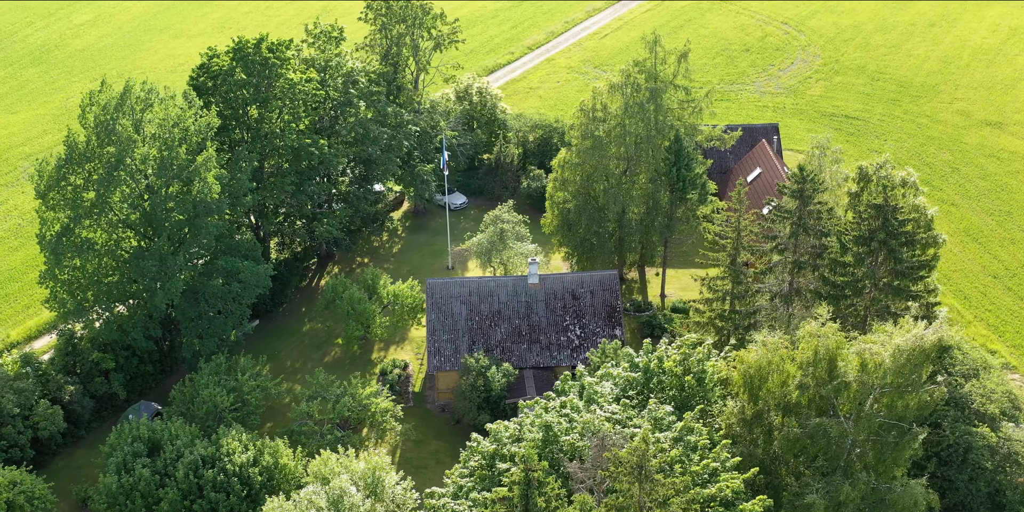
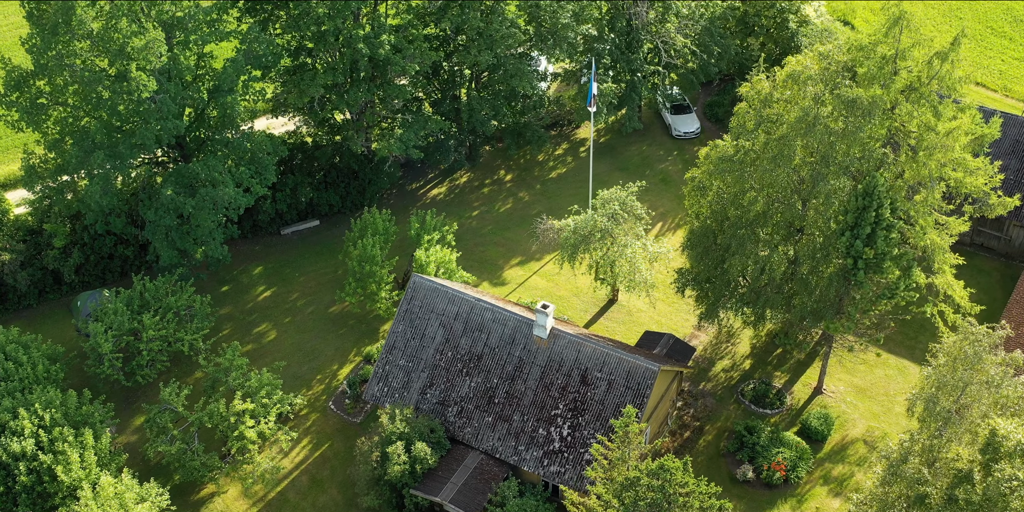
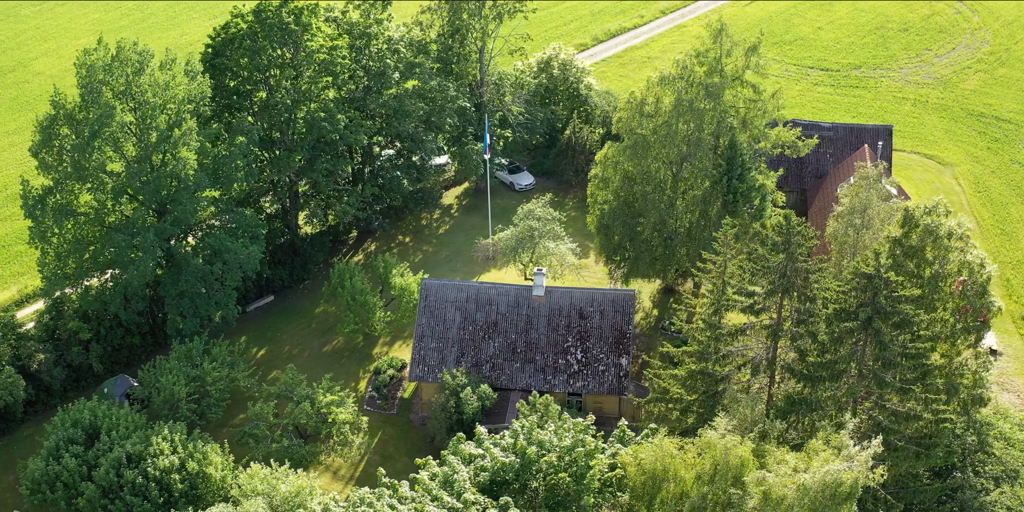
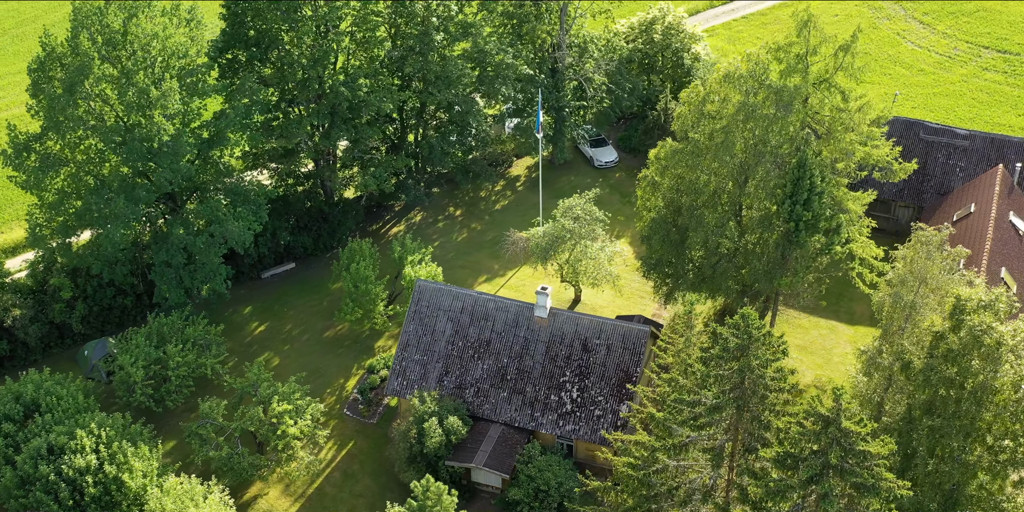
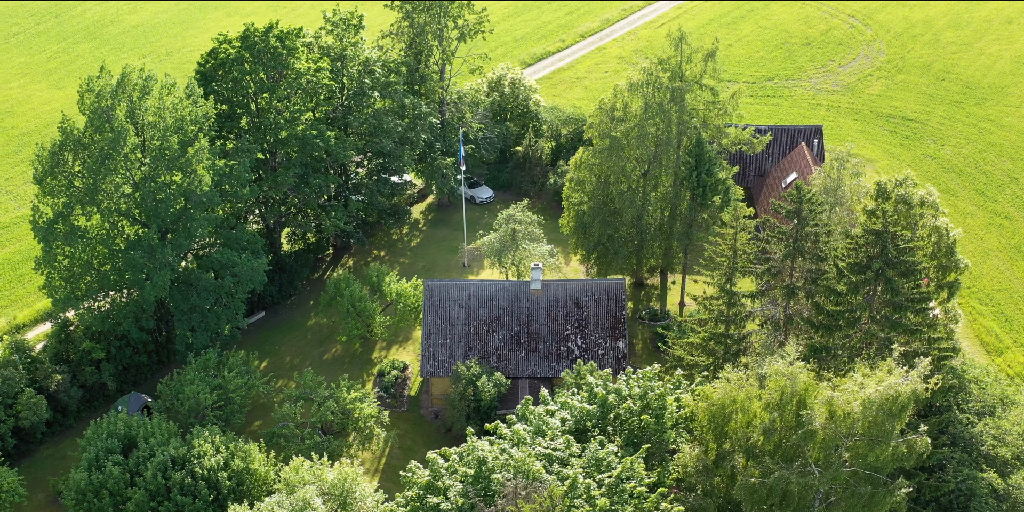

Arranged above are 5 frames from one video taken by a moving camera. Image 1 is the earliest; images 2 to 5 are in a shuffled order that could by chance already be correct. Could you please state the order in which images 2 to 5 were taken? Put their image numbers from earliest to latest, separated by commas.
5, 3, 4, 2
